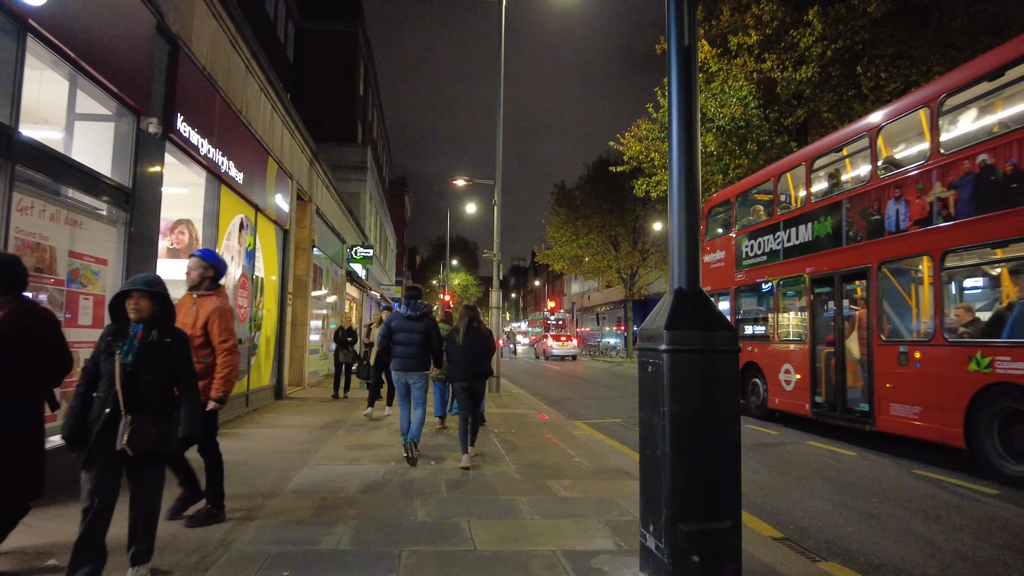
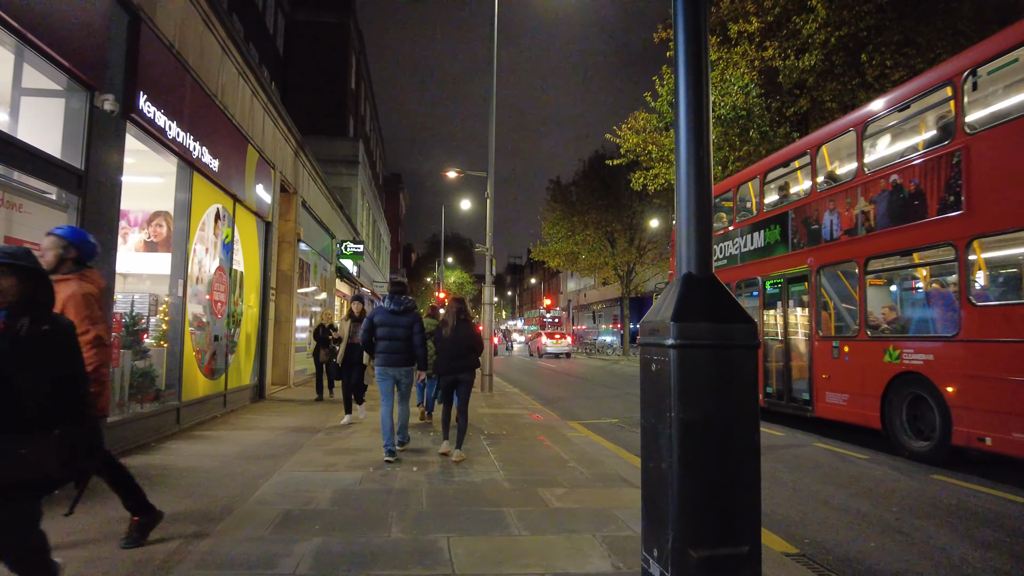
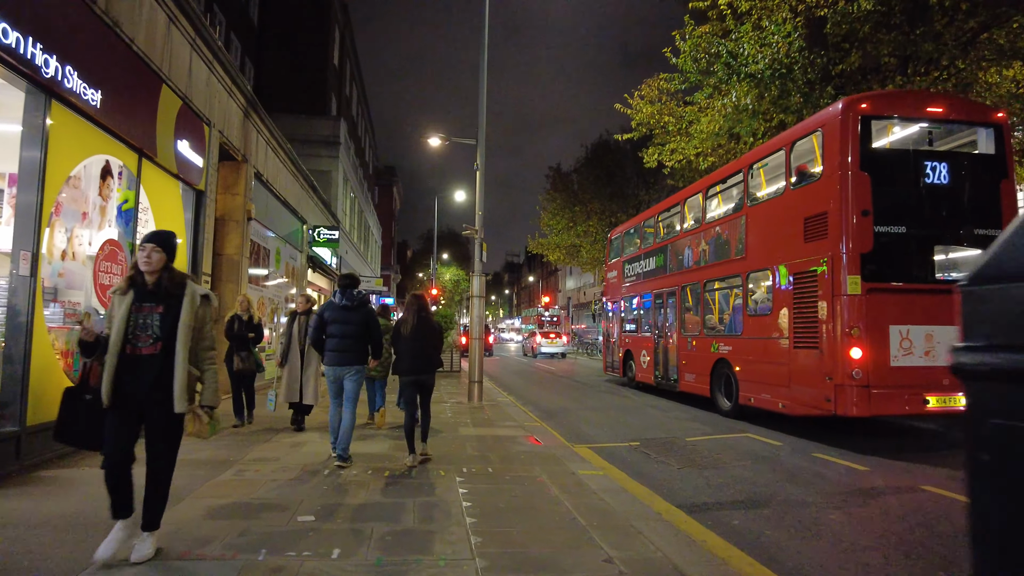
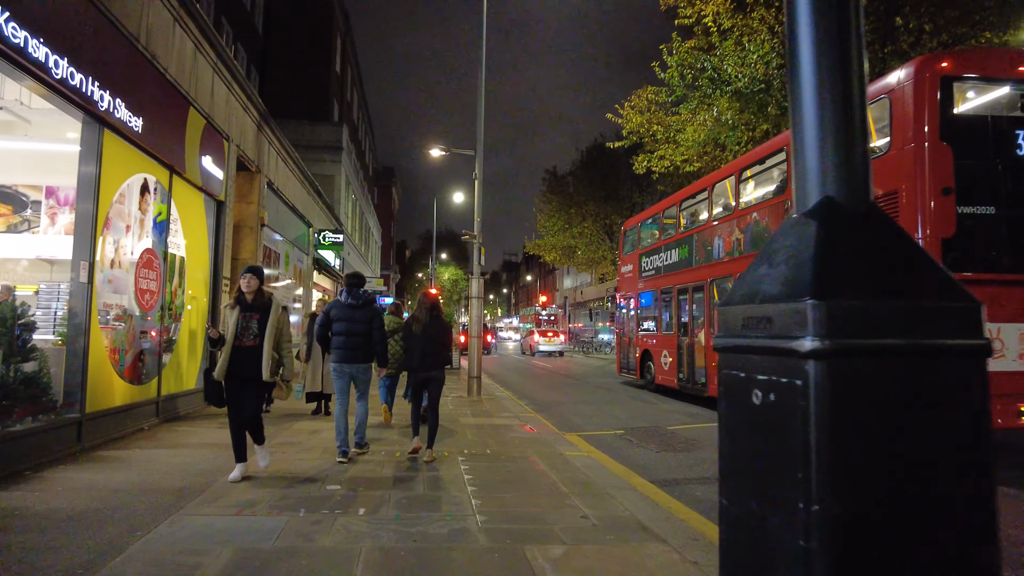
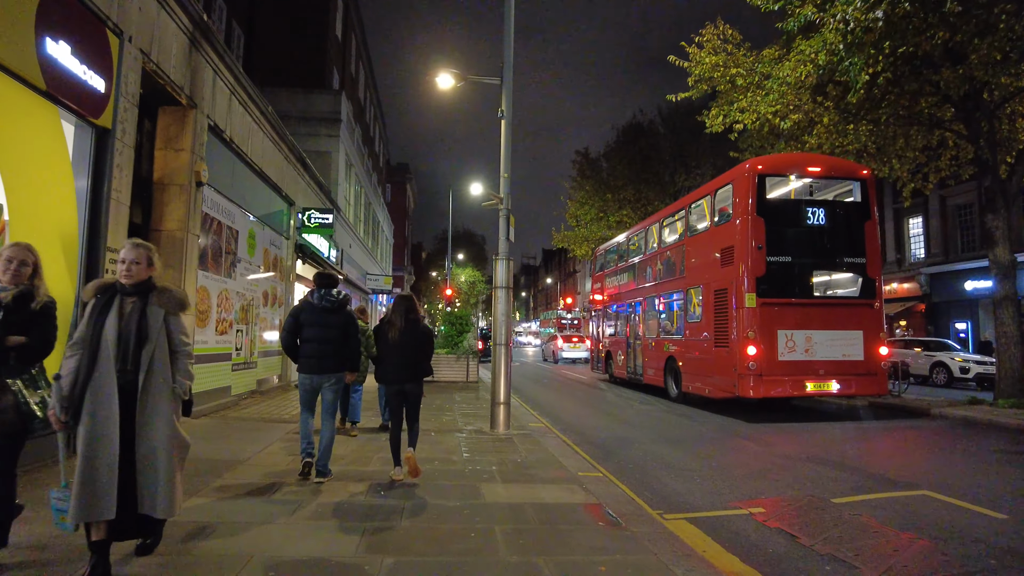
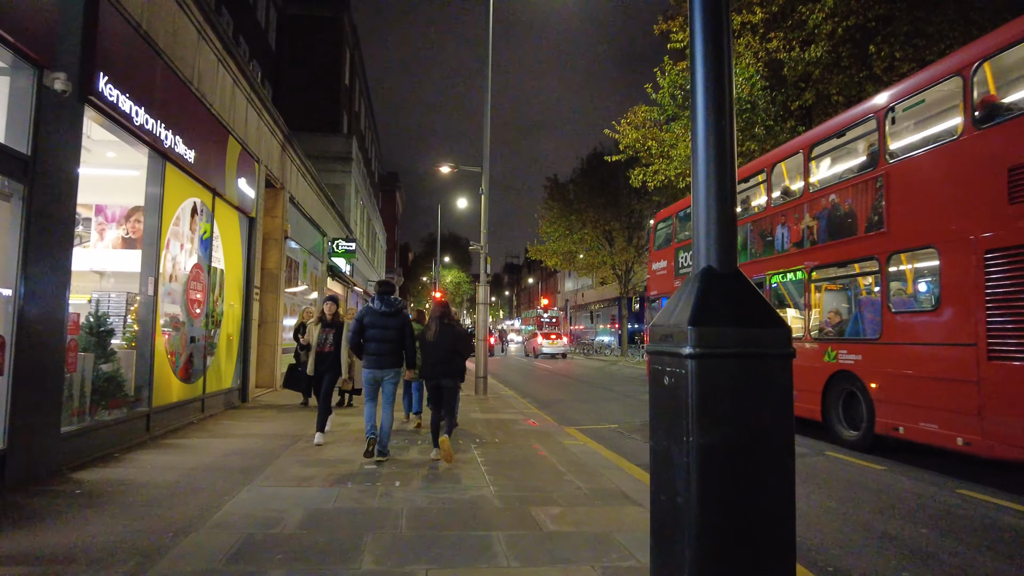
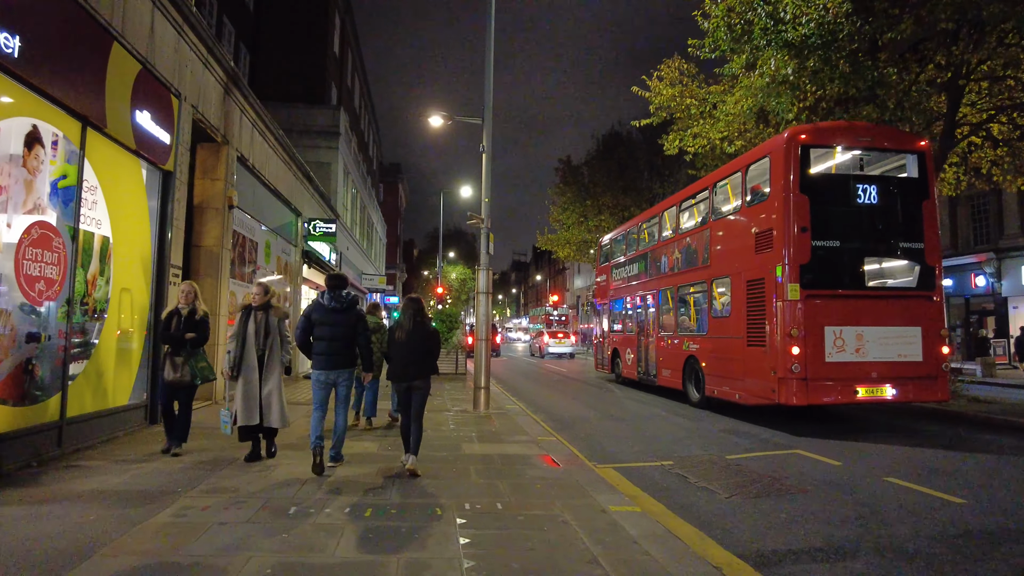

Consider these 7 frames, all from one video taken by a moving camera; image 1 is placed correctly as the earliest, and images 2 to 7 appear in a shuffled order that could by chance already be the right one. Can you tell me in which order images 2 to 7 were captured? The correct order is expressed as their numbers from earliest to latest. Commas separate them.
2, 6, 4, 3, 7, 5
